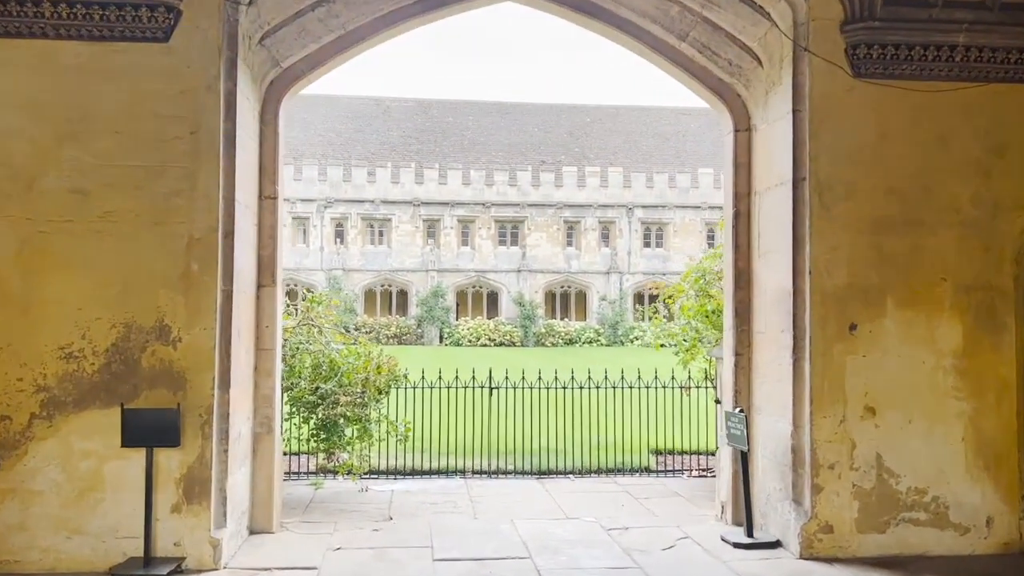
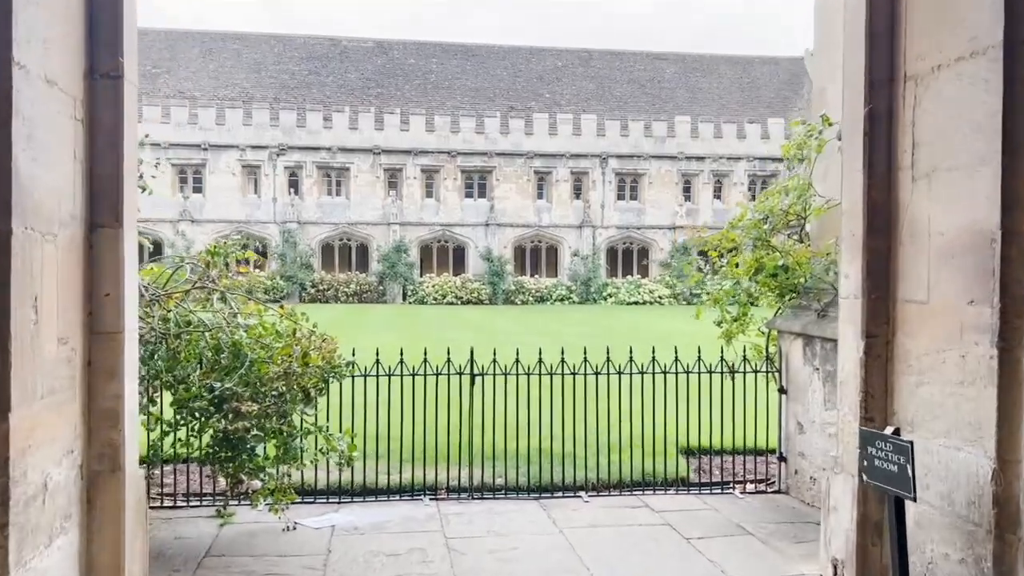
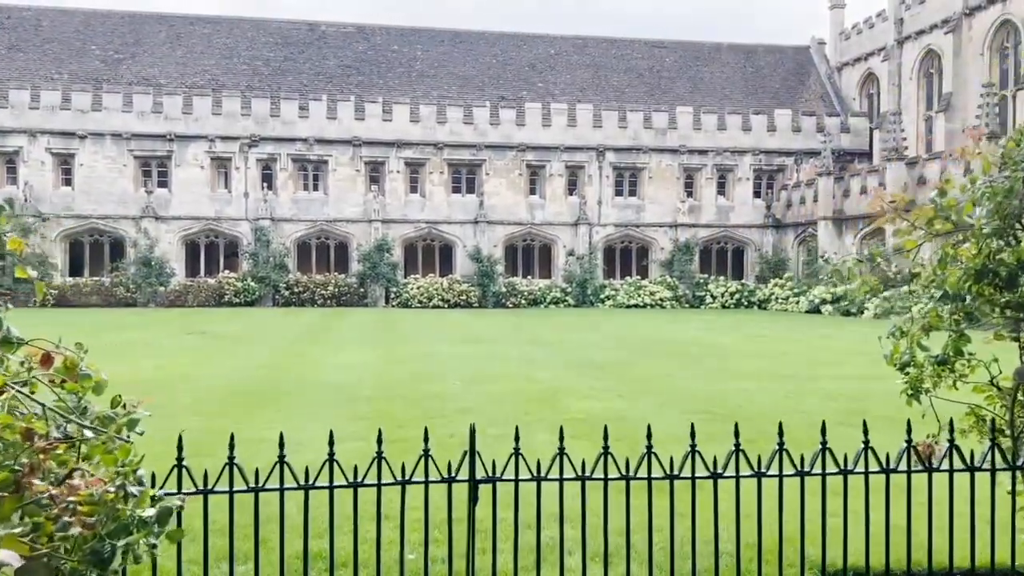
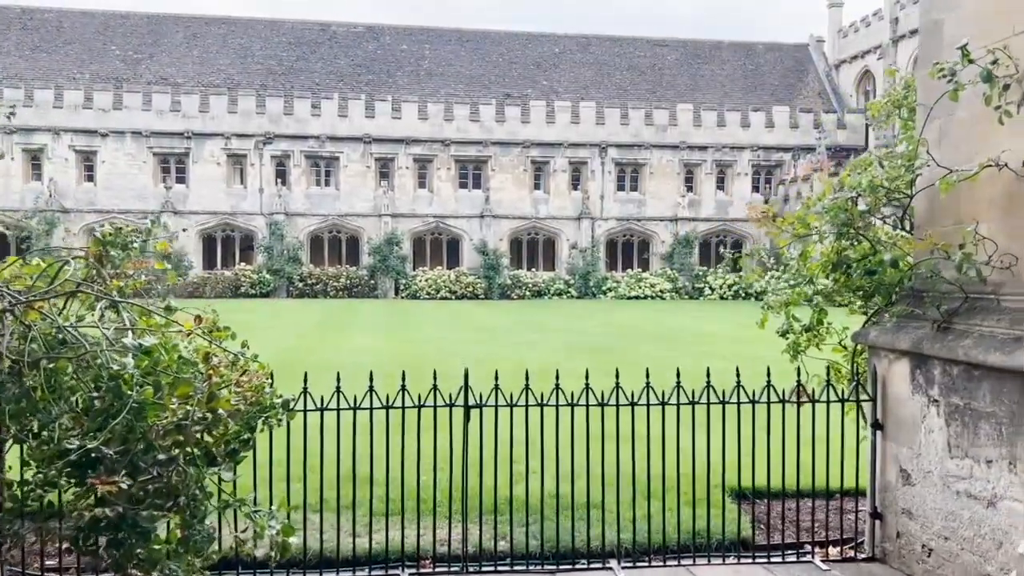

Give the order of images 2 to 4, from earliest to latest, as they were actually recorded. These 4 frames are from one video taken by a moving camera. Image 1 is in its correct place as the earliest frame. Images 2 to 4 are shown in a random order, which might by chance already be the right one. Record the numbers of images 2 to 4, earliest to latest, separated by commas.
2, 4, 3
